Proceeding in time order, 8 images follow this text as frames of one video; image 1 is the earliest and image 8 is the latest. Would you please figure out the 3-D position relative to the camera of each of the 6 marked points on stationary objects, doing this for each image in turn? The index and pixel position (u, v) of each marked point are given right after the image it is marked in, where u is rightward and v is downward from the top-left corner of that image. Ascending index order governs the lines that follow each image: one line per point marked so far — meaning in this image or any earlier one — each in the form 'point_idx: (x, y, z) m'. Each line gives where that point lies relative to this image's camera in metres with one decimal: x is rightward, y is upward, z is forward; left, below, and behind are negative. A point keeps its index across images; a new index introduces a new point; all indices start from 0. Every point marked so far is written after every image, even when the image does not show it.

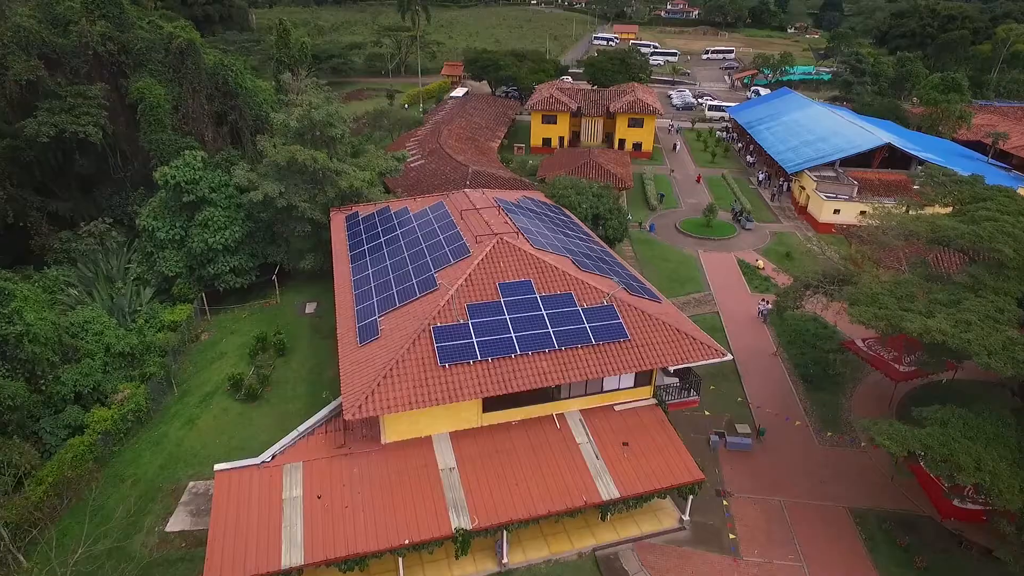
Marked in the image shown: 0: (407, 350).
0: (-2.9, -1.8, +17.7) m
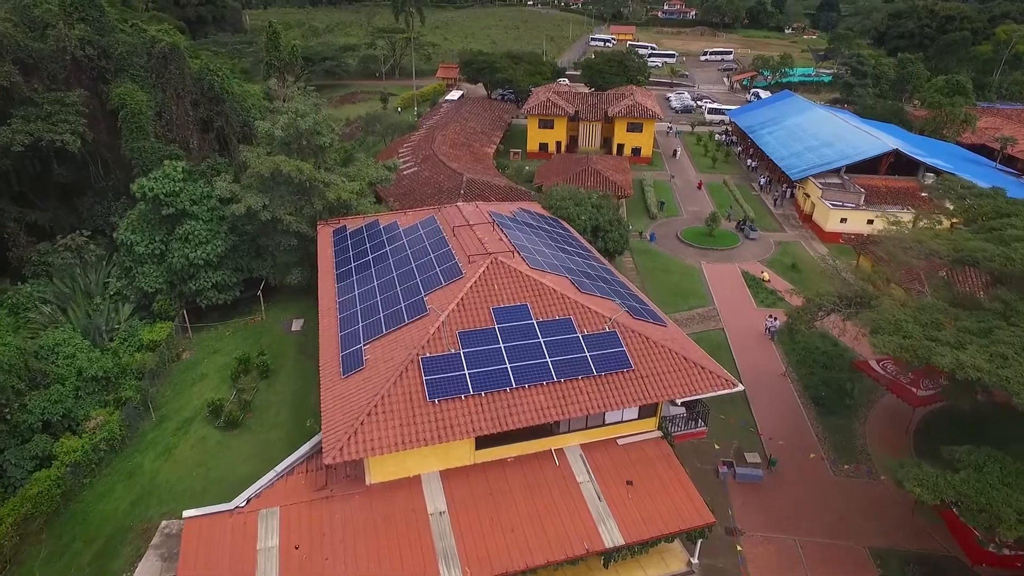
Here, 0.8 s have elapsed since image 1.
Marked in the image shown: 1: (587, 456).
0: (-3.1, -2.5, +16.3) m
1: (+2.1, -4.6, +17.5) m
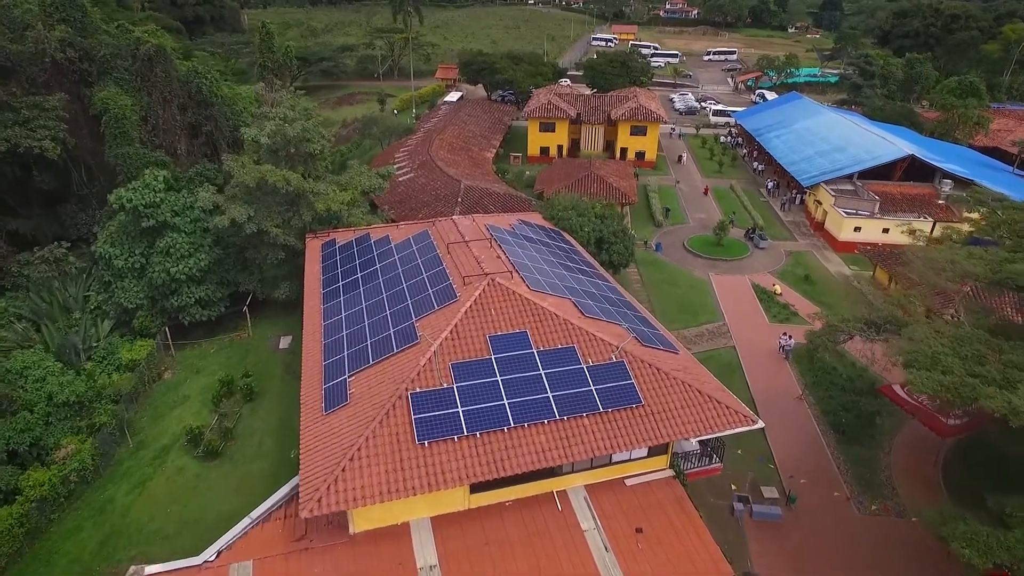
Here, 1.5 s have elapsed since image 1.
0: (-3.1, -3.2, +14.8) m
1: (+2.0, -5.3, +16.0) m
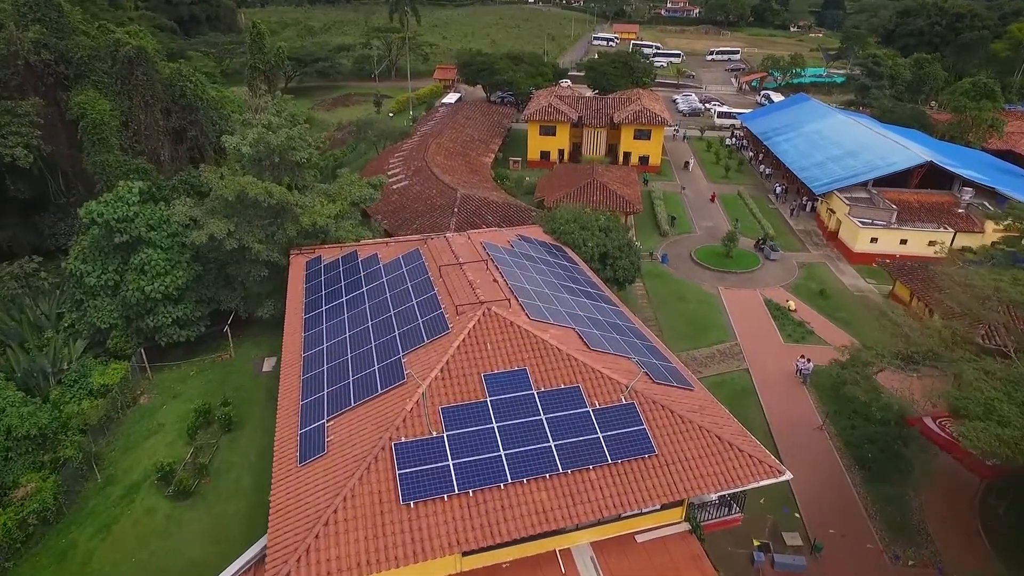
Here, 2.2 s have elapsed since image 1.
0: (-3.2, -4.0, +13.1) m
1: (+2.0, -6.1, +14.3) m
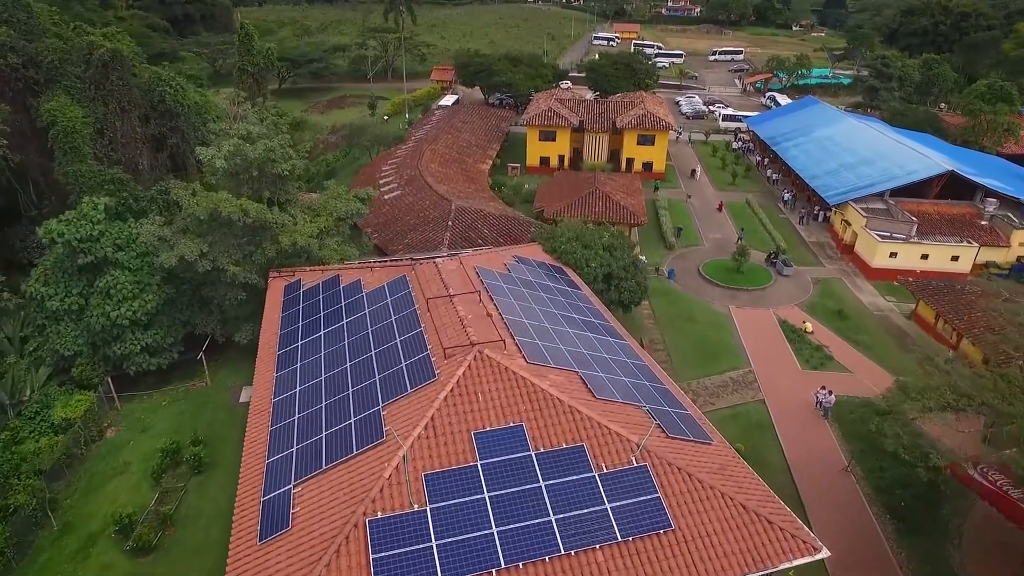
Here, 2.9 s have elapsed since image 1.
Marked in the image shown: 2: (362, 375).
0: (-3.3, -4.9, +11.2) m
1: (+1.9, -7.0, +12.4) m
2: (-3.7, -2.1, +15.7) m
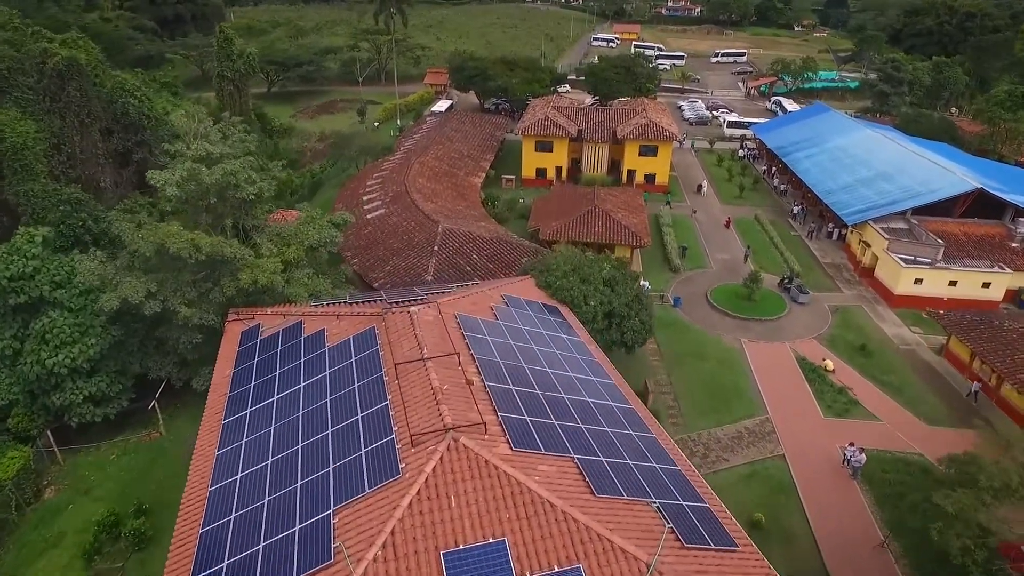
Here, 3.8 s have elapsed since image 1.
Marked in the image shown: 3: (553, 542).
0: (-3.6, -6.3, +8.6) m
1: (+1.5, -8.4, +9.7) m
2: (-4.1, -3.5, +13.1) m
3: (+0.7, -4.4, +11.1) m
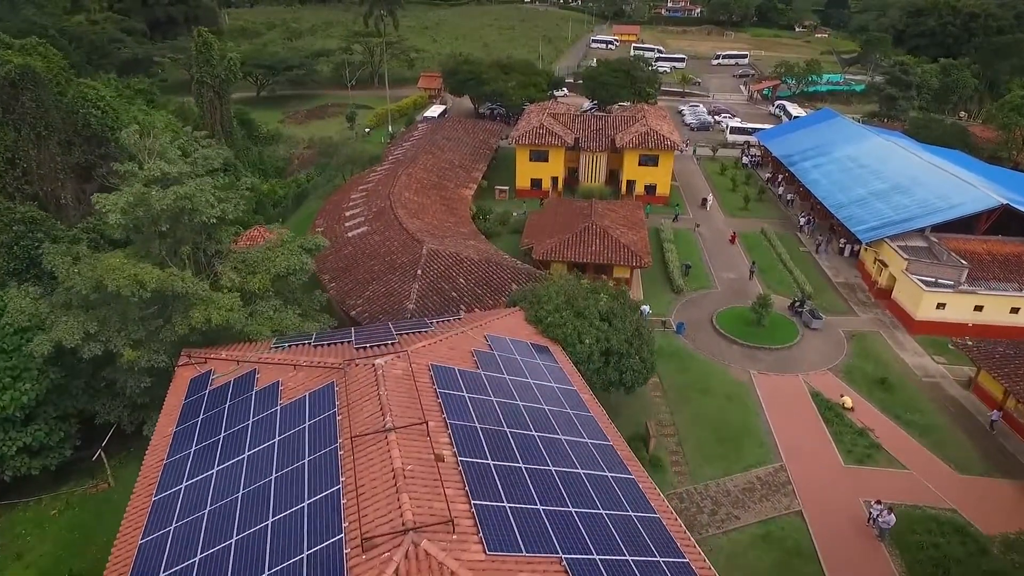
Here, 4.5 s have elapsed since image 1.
0: (-4.0, -7.4, +6.3) m
1: (+1.1, -9.5, +7.5) m
2: (-4.5, -4.6, +10.9) m
3: (+0.3, -5.5, +8.8) m
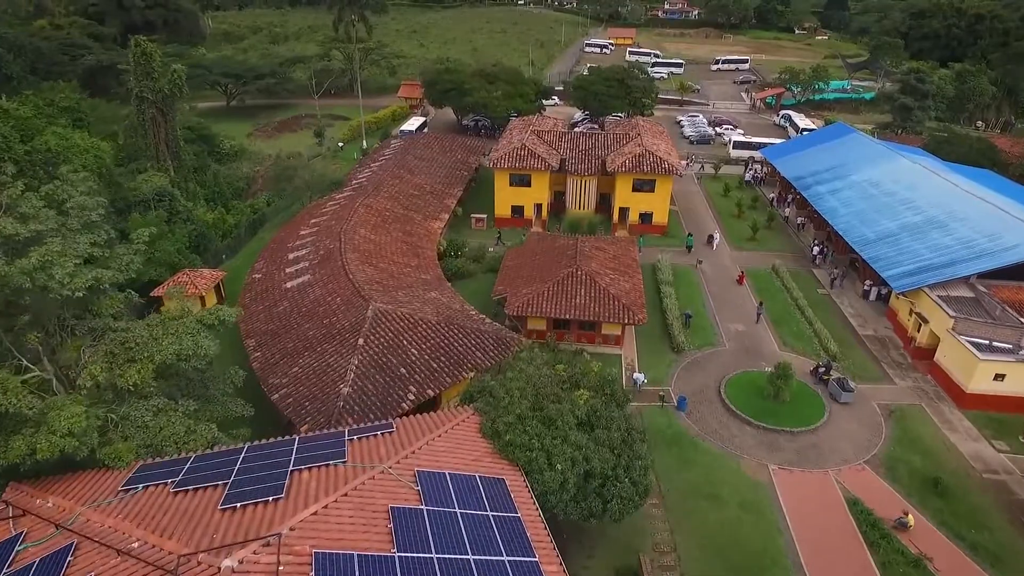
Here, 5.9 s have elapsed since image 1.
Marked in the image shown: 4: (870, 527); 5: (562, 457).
0: (-5.2, -9.8, +1.3) m
1: (-0.1, -11.9, +2.5) m
2: (-5.7, -7.1, +5.9) m
3: (-0.9, -7.9, +3.9) m
4: (+10.3, -6.8, +18.5) m
5: (+1.2, -3.9, +14.9) m
